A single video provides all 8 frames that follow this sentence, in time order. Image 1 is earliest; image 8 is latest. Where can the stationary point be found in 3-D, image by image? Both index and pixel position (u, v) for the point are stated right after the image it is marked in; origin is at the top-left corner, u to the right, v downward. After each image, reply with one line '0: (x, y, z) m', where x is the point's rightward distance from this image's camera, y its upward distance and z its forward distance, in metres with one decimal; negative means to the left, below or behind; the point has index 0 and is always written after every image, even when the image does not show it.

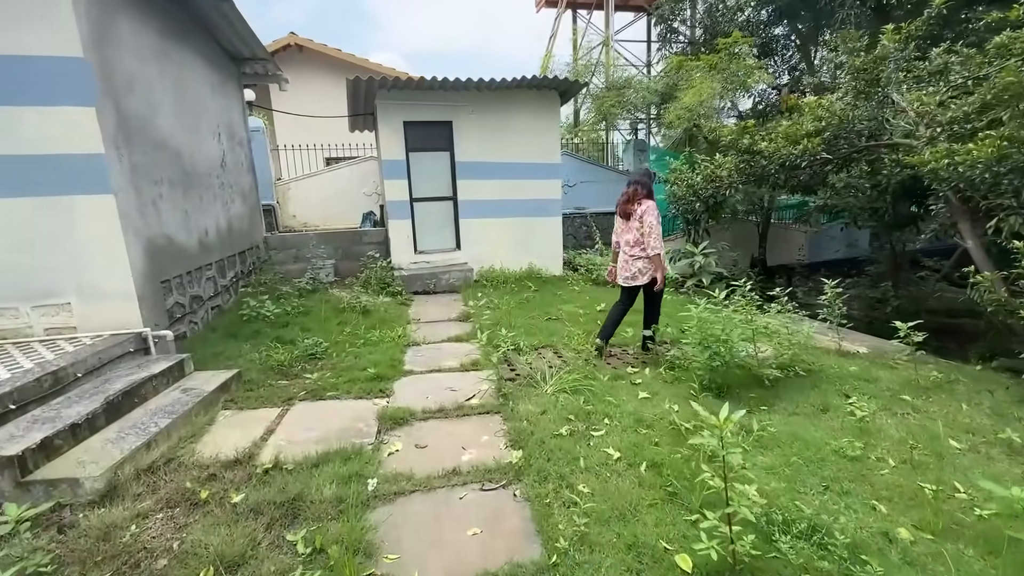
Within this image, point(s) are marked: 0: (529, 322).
0: (+0.2, -0.4, +5.2) m
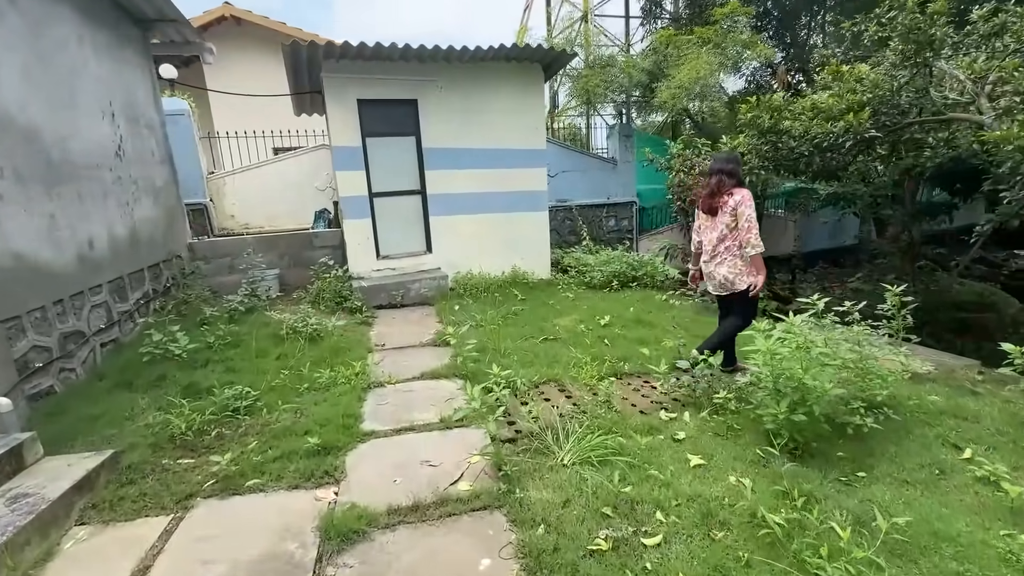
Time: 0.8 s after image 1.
0: (+0.1, -0.5, +4.2) m
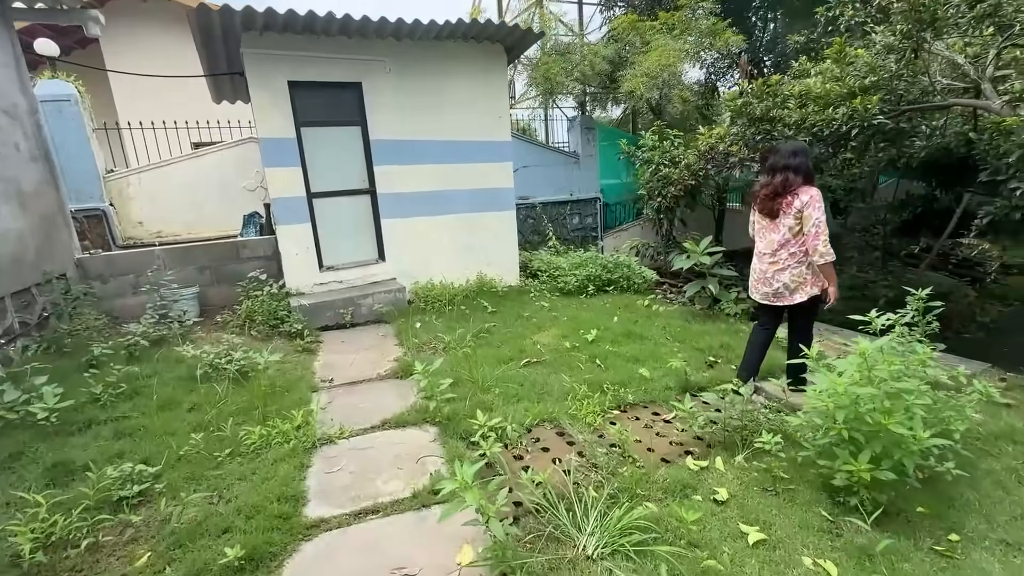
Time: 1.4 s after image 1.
0: (-0.1, -0.6, +3.5) m
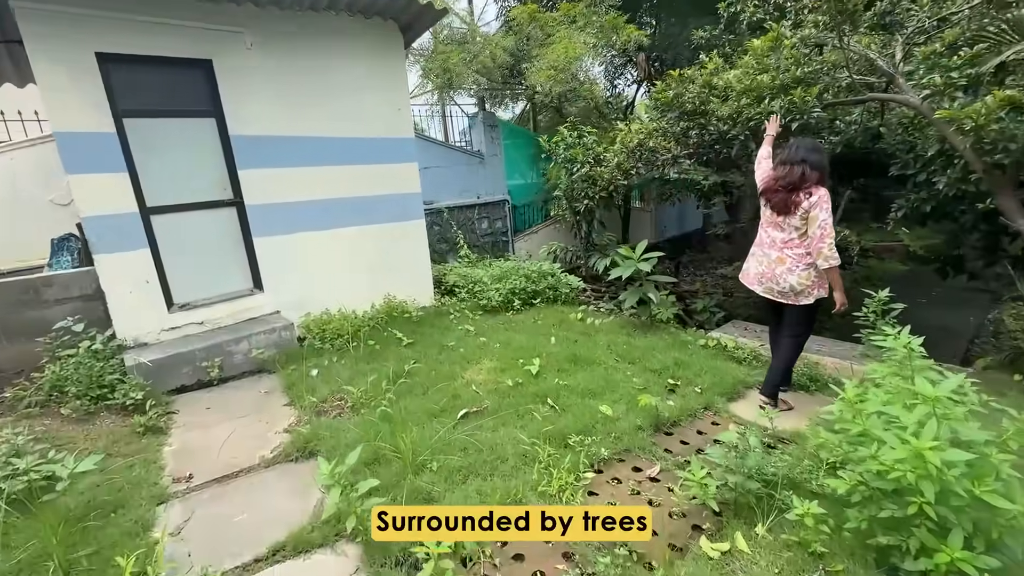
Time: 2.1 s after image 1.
0: (-0.4, -0.8, +2.7) m
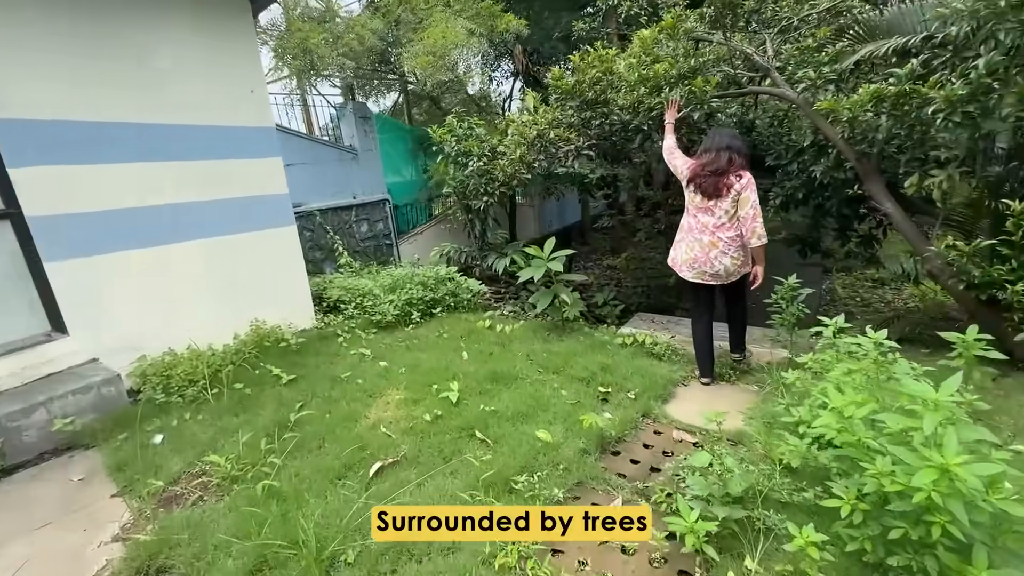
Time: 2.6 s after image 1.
0: (-0.7, -1.0, +2.1) m
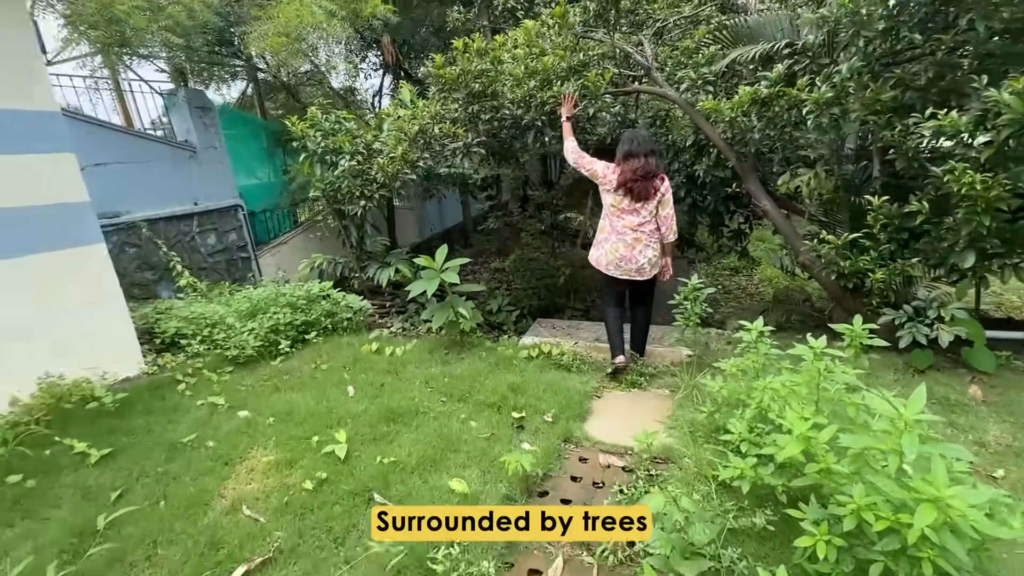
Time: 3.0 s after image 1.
0: (-1.0, -1.1, +1.4) m
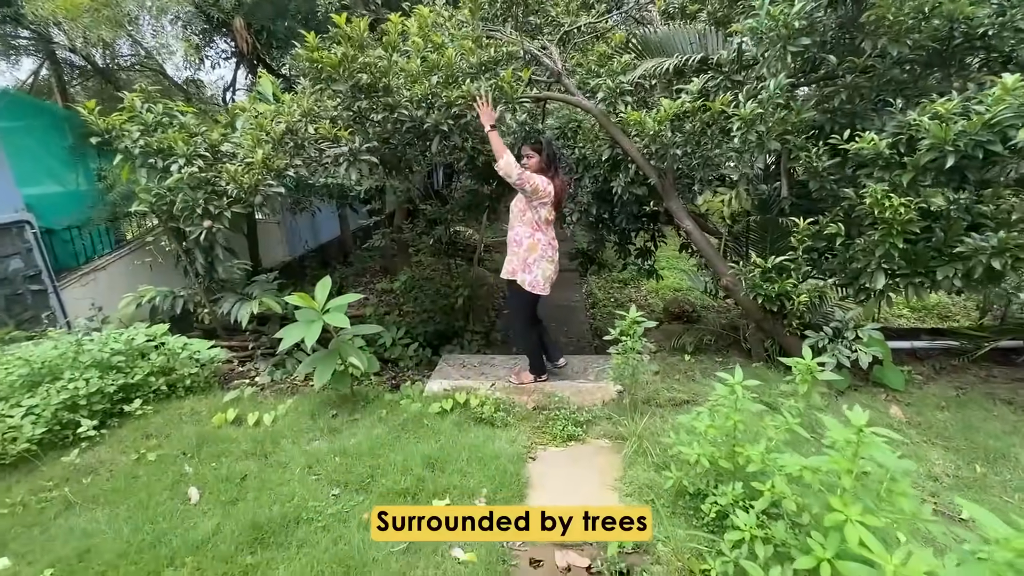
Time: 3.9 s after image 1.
0: (-0.9, -1.3, +0.6) m
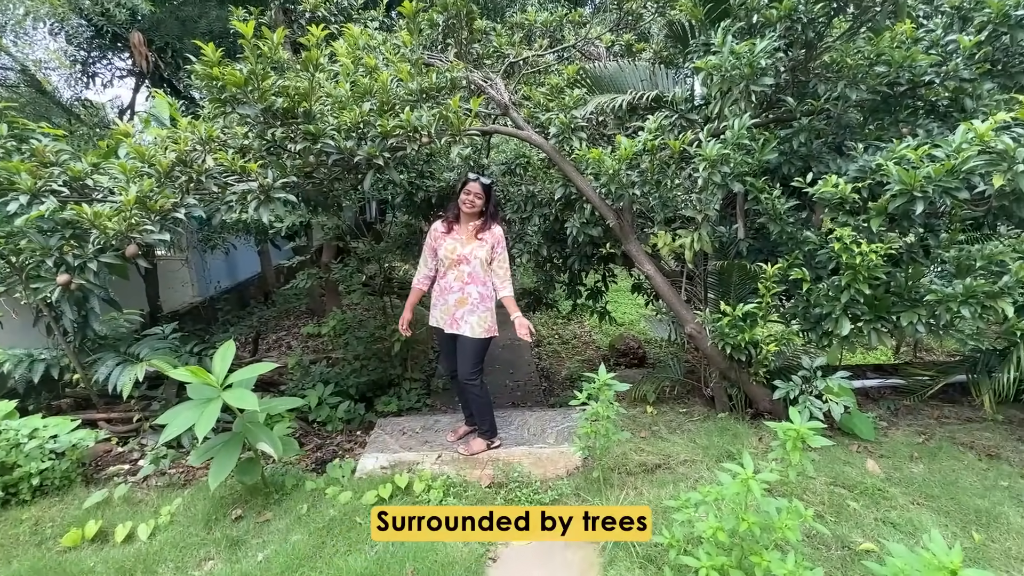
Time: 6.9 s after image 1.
0: (-0.8, -1.5, -0.1) m
